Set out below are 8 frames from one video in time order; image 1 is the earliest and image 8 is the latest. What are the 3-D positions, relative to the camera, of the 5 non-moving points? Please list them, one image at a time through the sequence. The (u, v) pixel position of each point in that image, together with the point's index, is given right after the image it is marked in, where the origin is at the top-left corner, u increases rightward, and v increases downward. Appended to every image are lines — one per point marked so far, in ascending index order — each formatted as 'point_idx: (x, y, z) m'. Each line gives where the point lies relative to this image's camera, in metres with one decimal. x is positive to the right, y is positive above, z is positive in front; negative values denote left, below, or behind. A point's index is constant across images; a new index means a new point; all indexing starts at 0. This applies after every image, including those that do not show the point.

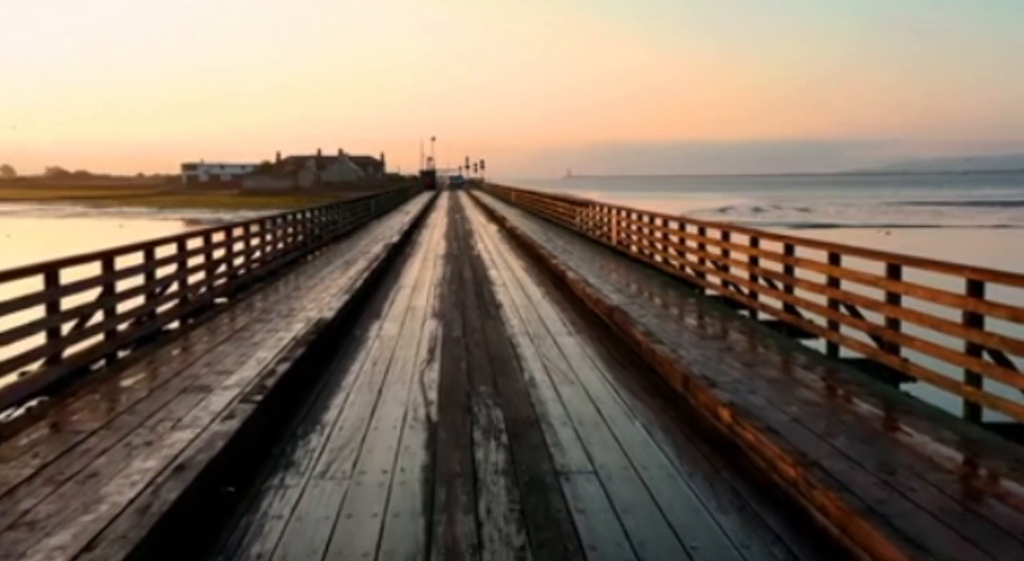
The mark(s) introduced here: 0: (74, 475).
0: (-2.4, -1.0, +3.9) m
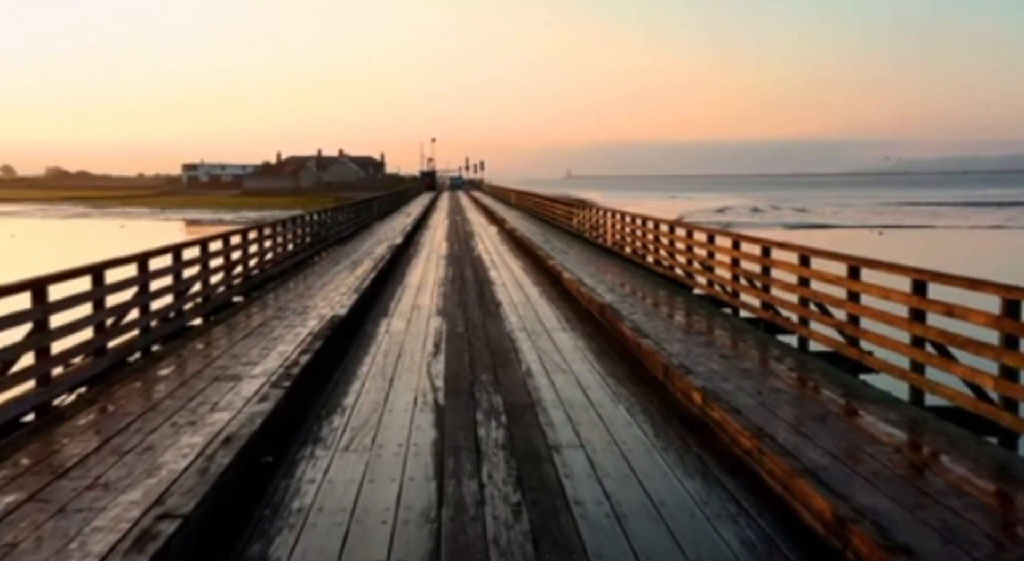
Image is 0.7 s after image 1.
0: (-2.4, -1.0, +4.5) m
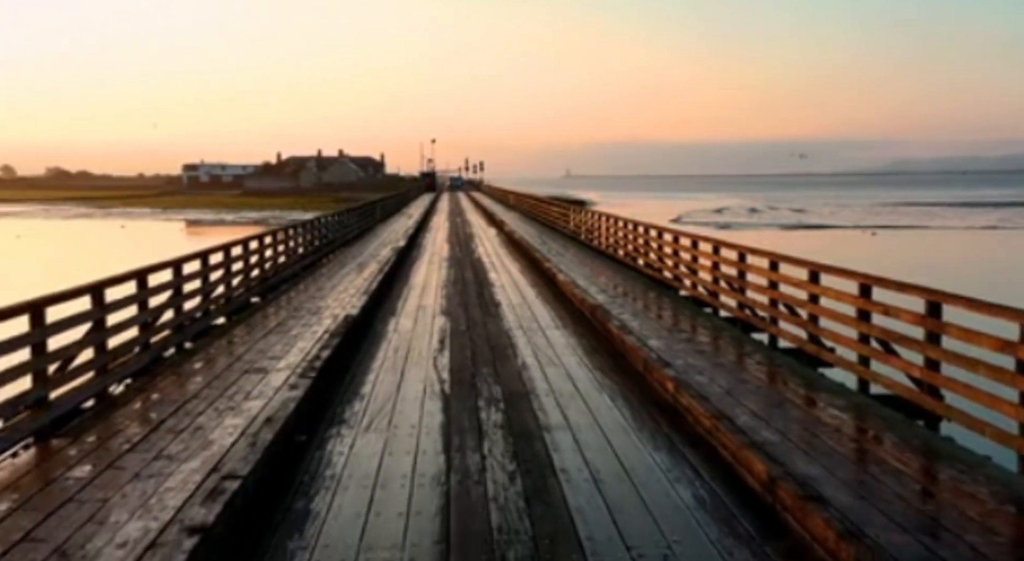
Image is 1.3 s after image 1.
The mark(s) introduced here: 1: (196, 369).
0: (-2.4, -1.1, +5.2) m
1: (-3.1, -0.9, +7.1) m
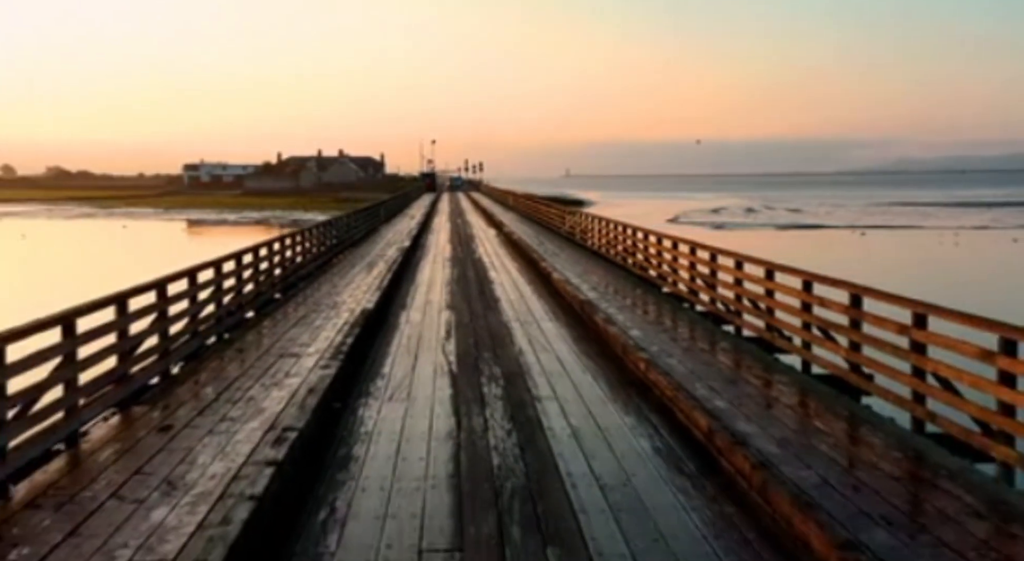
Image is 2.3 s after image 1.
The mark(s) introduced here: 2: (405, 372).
0: (-2.4, -1.0, +6.3) m
1: (-3.1, -0.8, +8.2) m
2: (-1.1, -0.9, +7.2) m
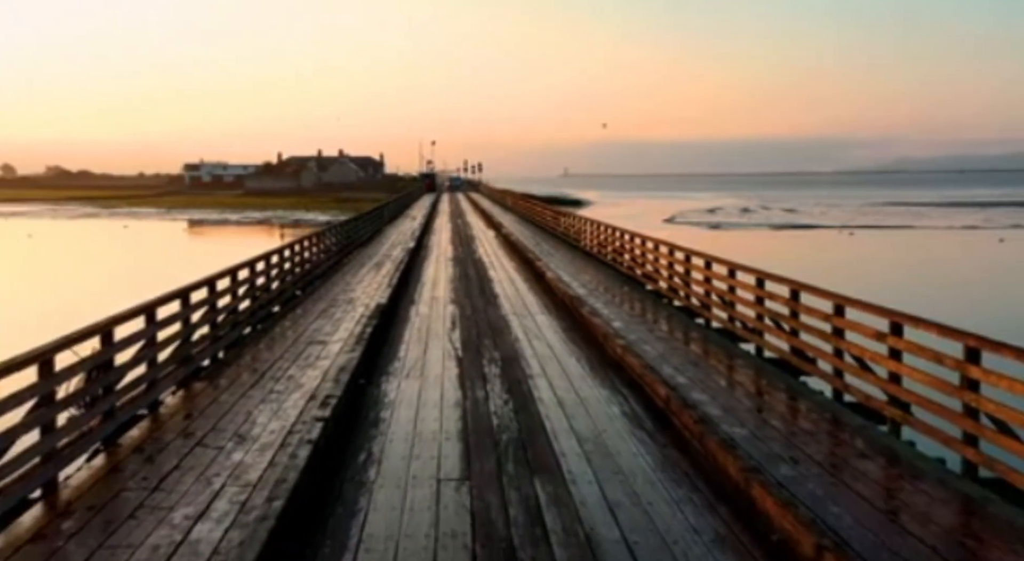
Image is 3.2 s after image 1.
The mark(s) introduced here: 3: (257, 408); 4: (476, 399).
0: (-2.4, -1.0, +7.6) m
1: (-3.2, -0.8, +9.4) m
2: (-1.1, -0.9, +8.5) m
3: (-2.3, -1.1, +6.5) m
4: (-0.3, -1.1, +6.7) m
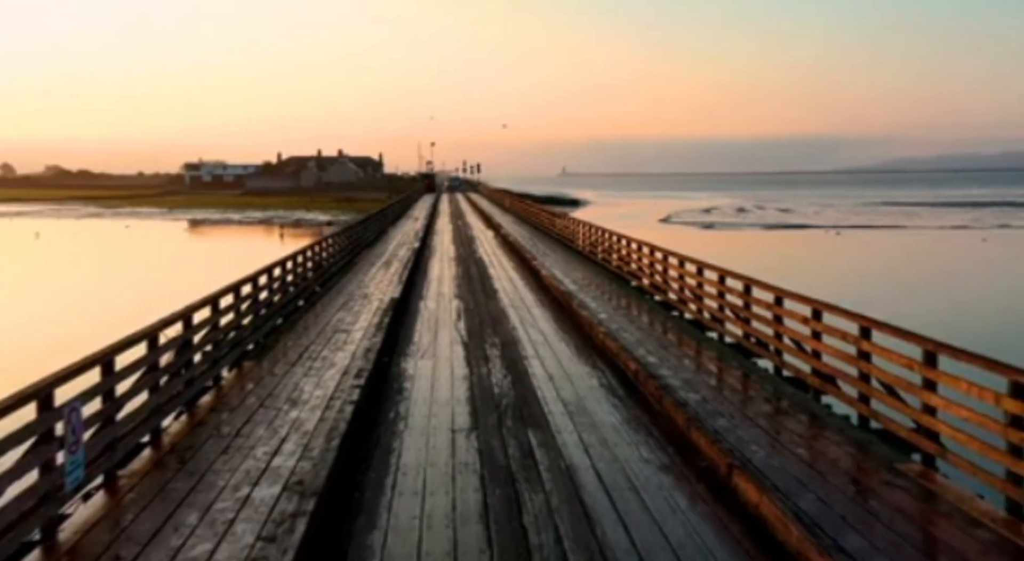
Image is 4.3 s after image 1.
0: (-2.5, -1.0, +9.0) m
1: (-3.2, -0.8, +10.8) m
2: (-1.1, -0.9, +9.9) m
3: (-2.3, -1.1, +7.9) m
4: (-0.4, -1.1, +8.2) m
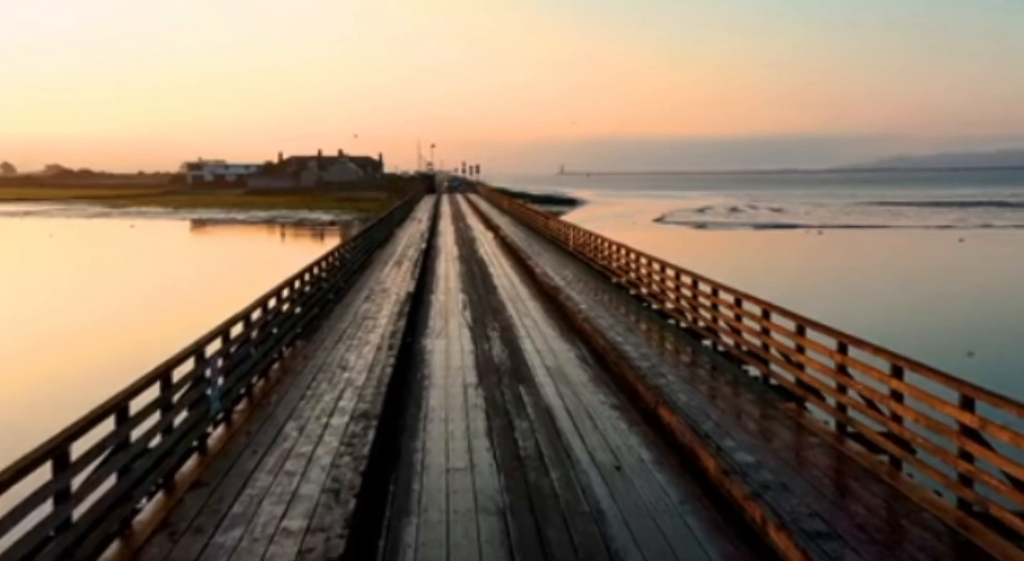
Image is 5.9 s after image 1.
0: (-2.5, -0.9, +11.3) m
1: (-3.3, -0.7, +13.2) m
2: (-1.2, -0.8, +12.2) m
3: (-2.4, -1.0, +10.2) m
4: (-0.4, -1.0, +10.5) m
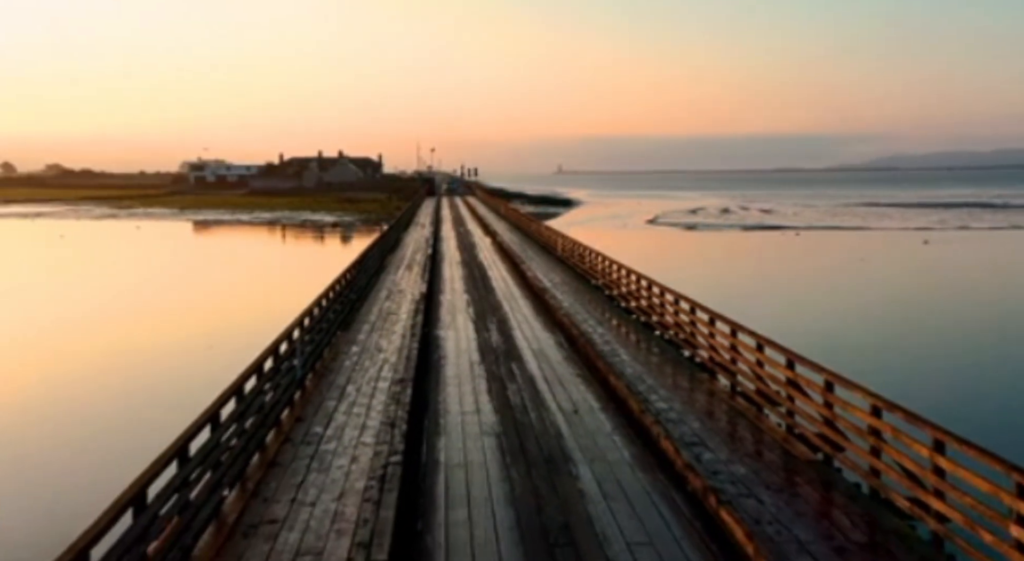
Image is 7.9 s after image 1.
0: (-2.6, -1.0, +14.4) m
1: (-3.4, -0.8, +16.2) m
2: (-1.3, -0.9, +15.3) m
3: (-2.5, -1.1, +13.3) m
4: (-0.5, -1.1, +13.6) m
